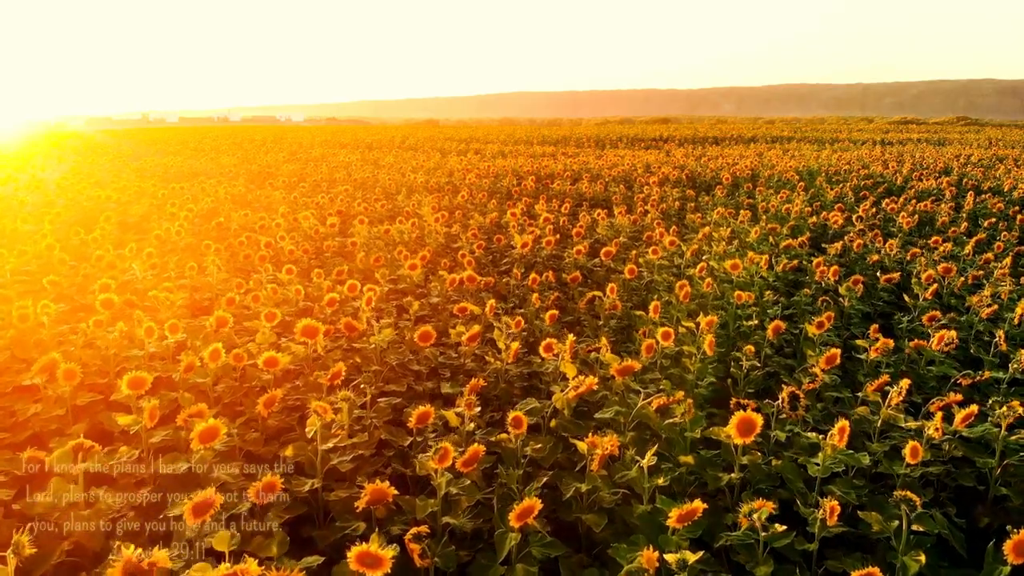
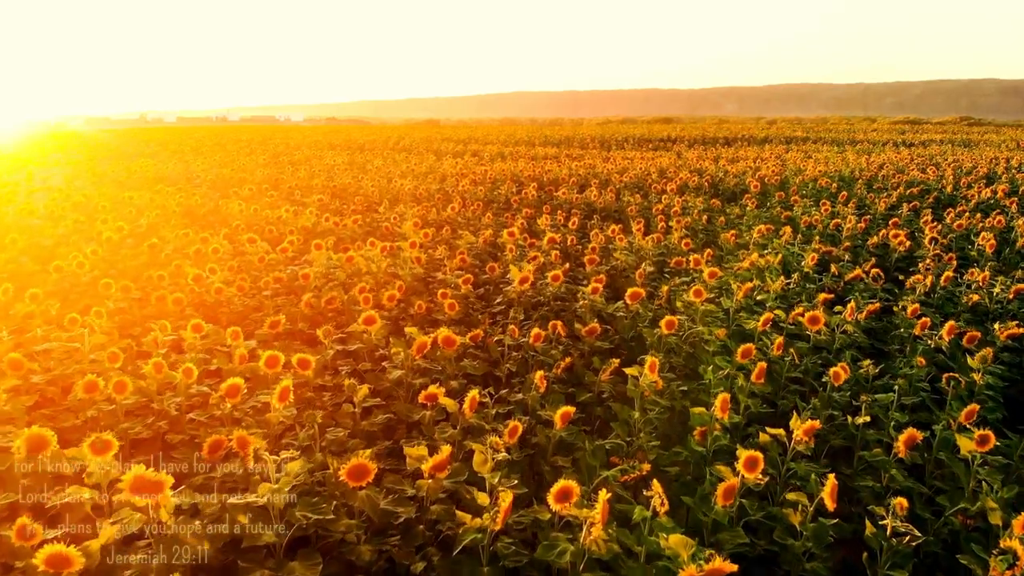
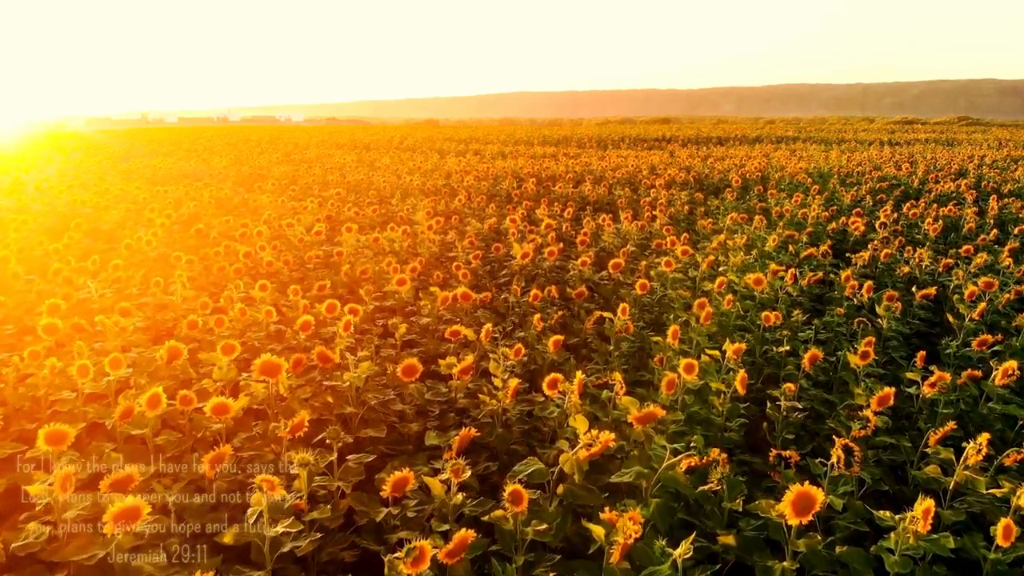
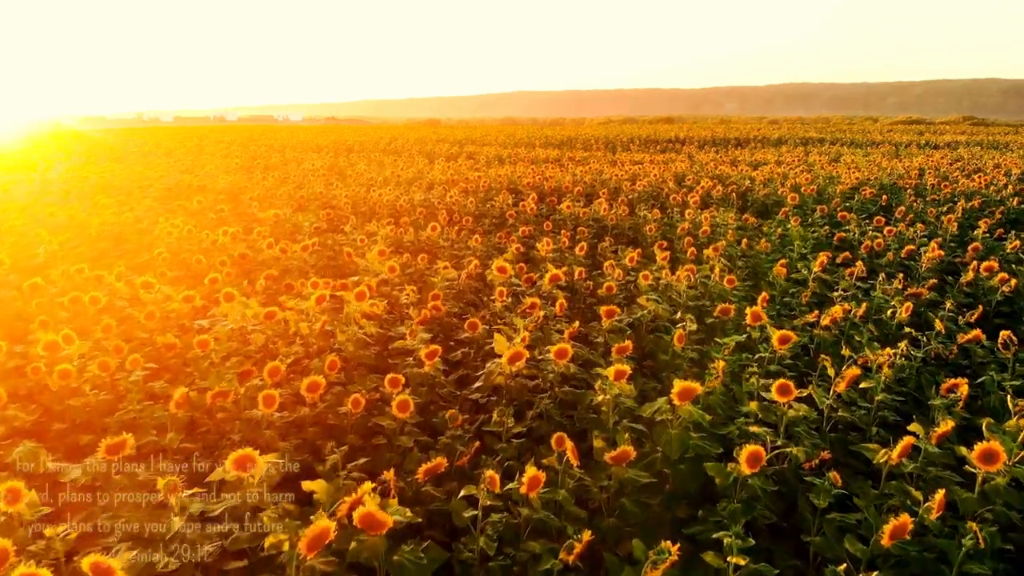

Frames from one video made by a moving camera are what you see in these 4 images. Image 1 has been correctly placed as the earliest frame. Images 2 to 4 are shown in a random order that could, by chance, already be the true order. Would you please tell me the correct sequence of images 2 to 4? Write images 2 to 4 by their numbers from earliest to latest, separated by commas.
3, 2, 4
